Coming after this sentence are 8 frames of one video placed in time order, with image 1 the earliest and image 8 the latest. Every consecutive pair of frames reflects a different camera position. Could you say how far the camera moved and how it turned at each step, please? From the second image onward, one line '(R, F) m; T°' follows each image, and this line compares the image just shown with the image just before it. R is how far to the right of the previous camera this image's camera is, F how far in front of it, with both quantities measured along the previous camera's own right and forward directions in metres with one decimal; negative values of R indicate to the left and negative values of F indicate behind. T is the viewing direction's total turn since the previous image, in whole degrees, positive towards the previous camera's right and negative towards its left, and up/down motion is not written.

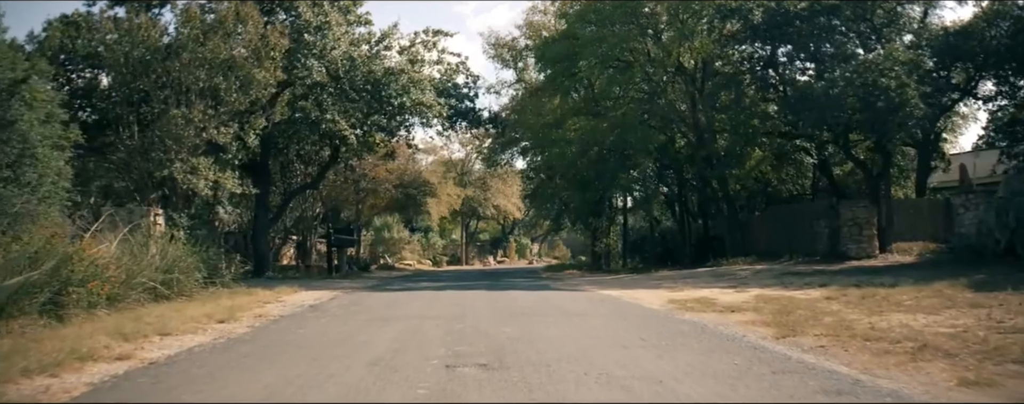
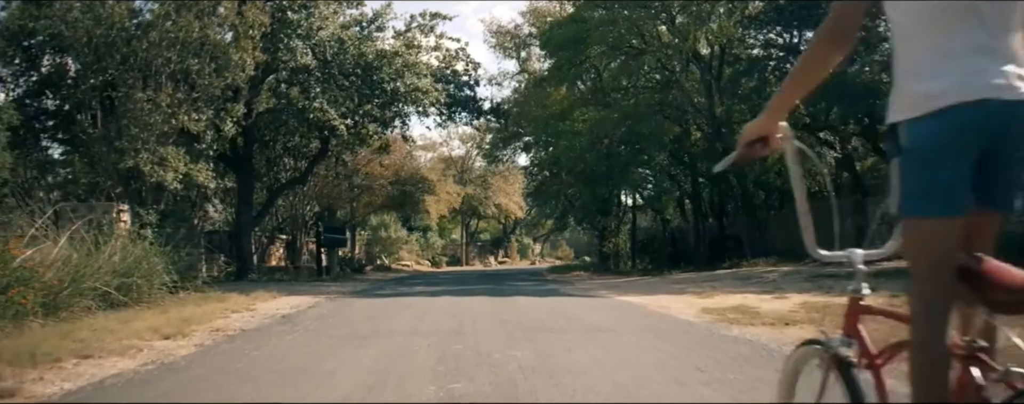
(-0.1, +2.2) m; 0°
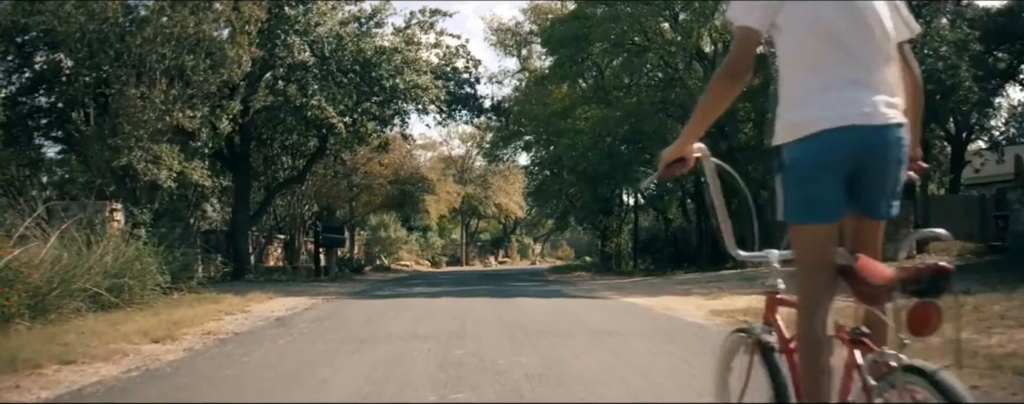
(0.0, +0.4) m; 0°
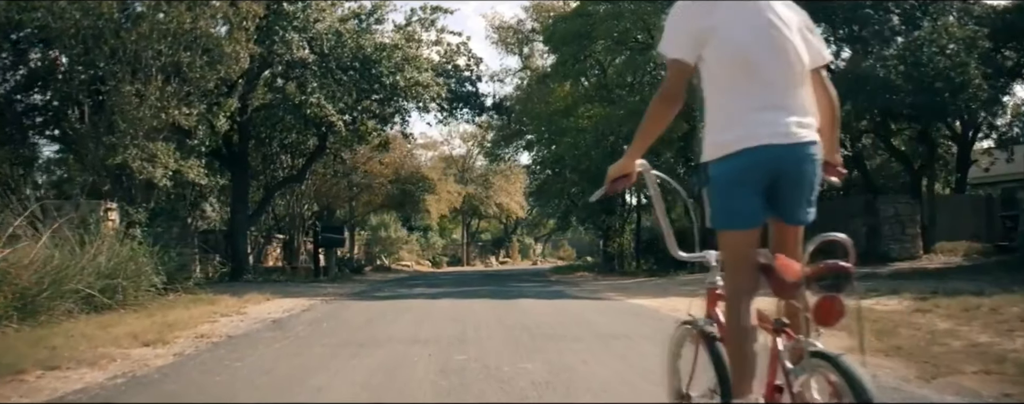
(0.0, +0.4) m; 0°
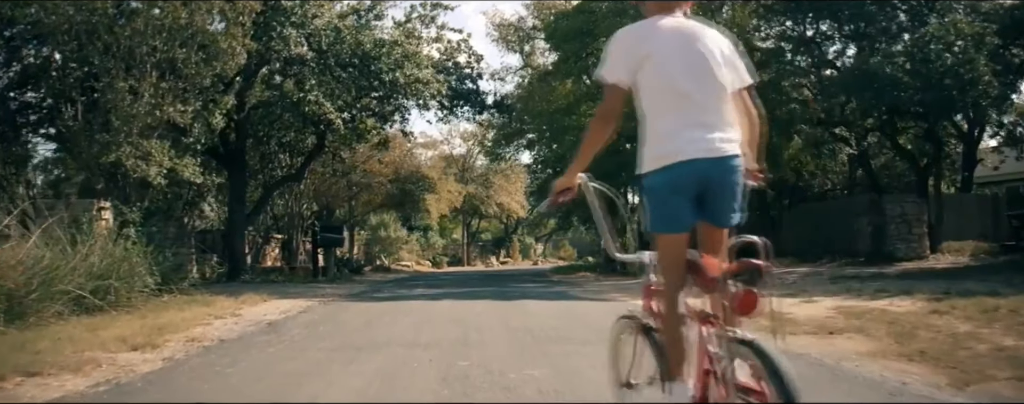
(0.0, +0.4) m; 0°
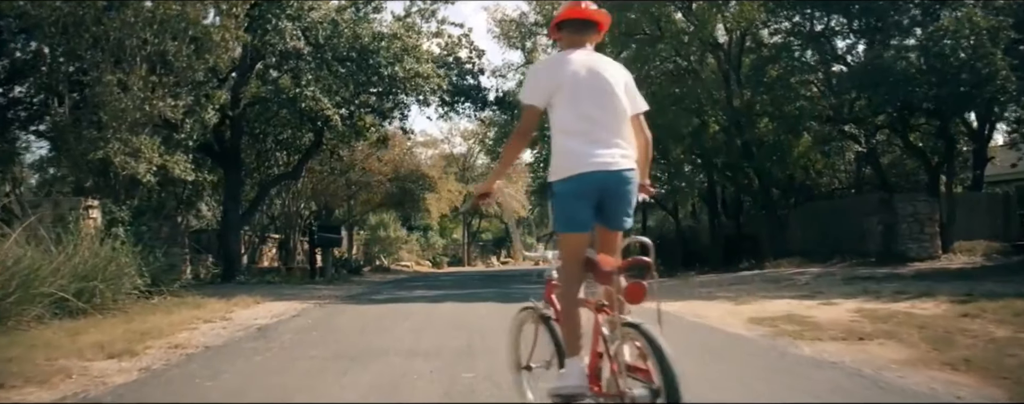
(-0.1, +0.7) m; 0°
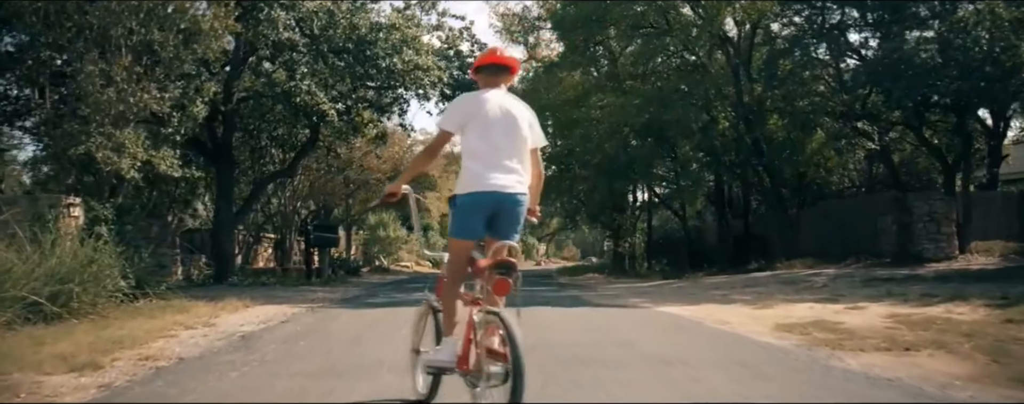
(-0.1, +0.9) m; 0°
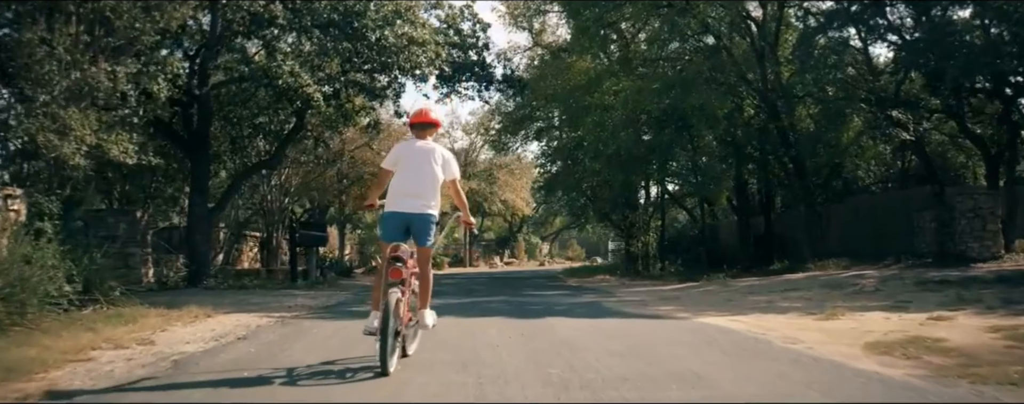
(-0.1, +2.2) m; 0°
